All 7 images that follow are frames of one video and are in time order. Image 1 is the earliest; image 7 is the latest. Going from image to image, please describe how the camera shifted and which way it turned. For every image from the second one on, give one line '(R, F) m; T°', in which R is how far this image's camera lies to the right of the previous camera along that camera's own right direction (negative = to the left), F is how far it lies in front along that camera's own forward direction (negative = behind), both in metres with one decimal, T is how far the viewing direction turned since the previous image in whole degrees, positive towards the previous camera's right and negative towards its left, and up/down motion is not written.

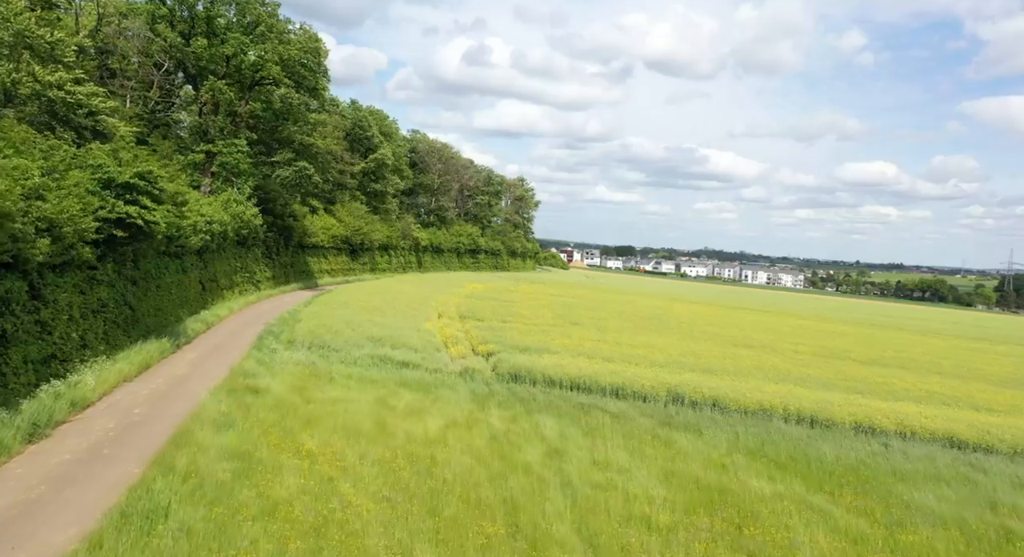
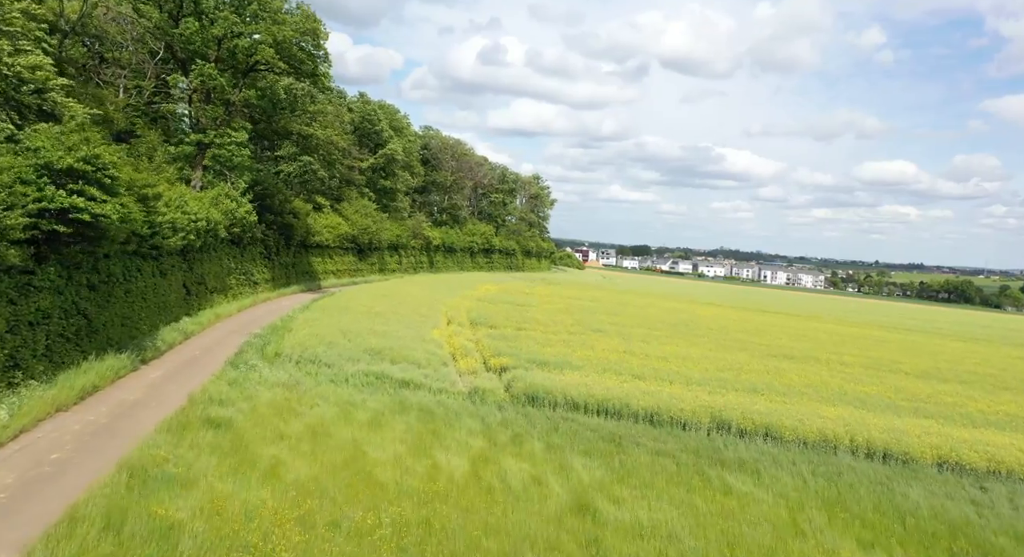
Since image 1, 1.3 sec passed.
(-0.1, +3.1) m; -1°
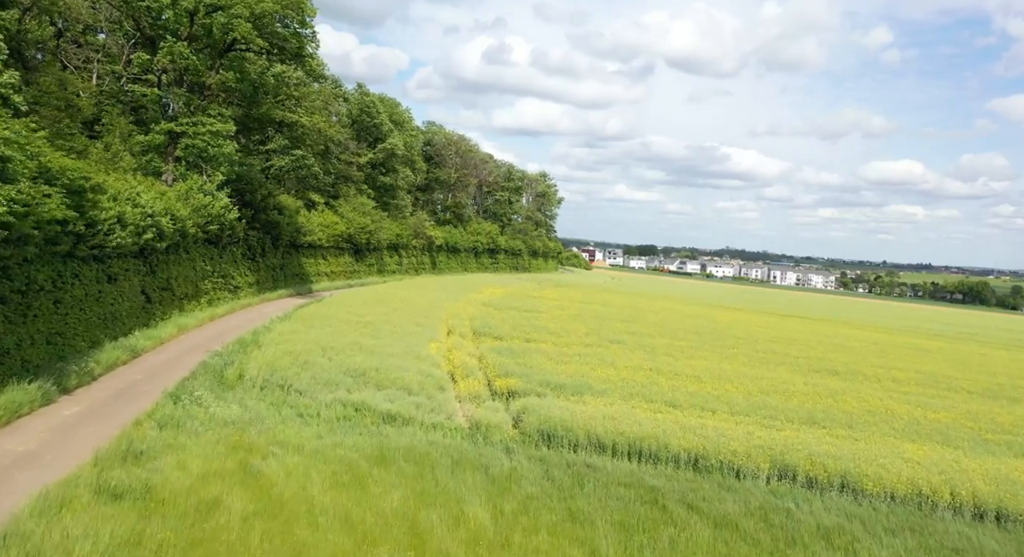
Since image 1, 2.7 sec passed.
(-0.1, +3.7) m; 0°
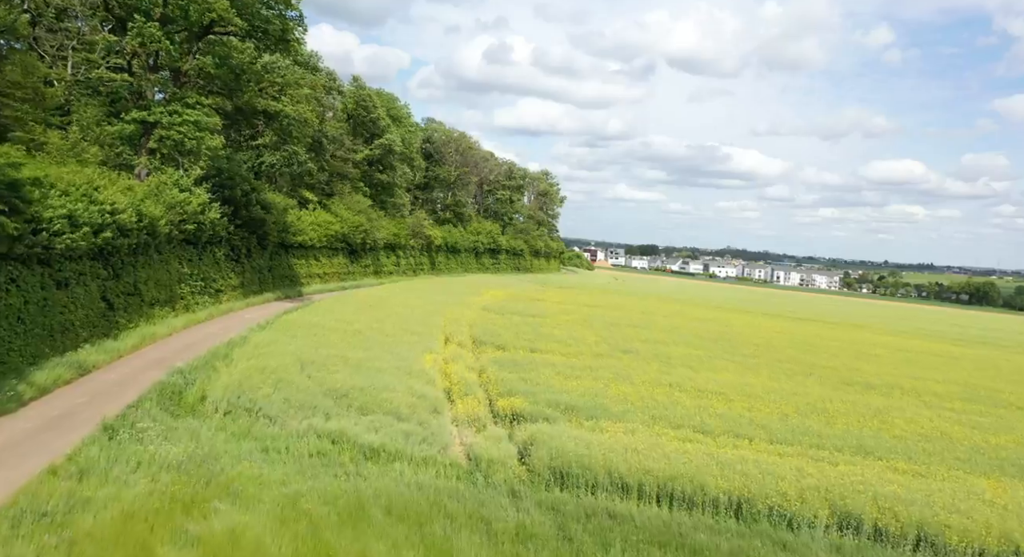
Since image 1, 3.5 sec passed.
(-0.1, +2.5) m; 0°
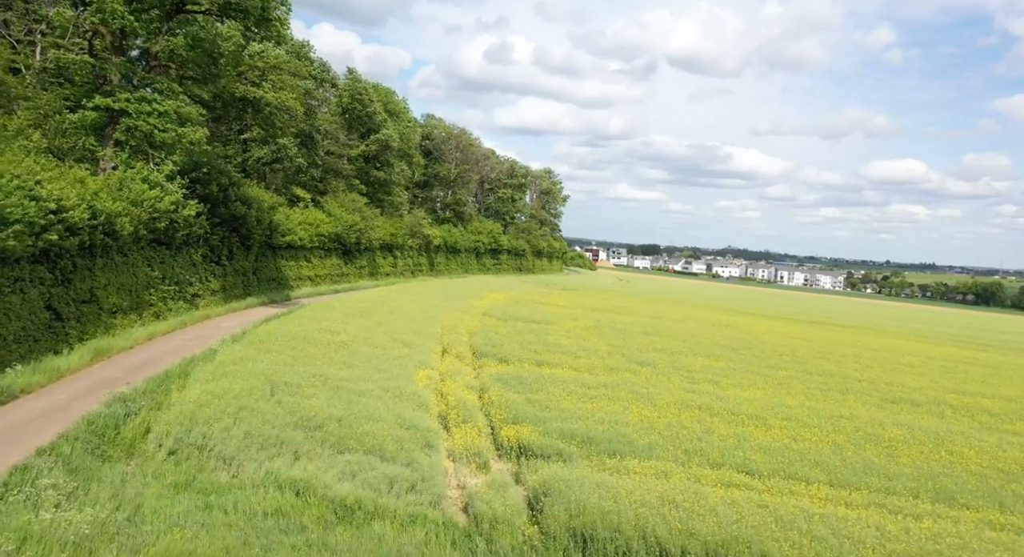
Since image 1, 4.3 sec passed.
(-0.1, +2.7) m; 0°
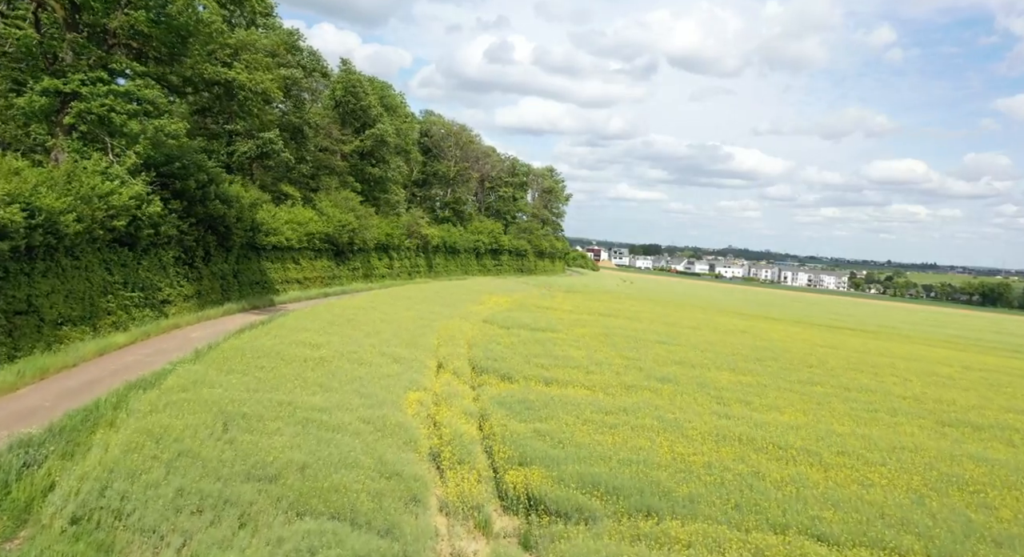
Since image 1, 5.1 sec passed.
(-0.1, +2.9) m; 0°
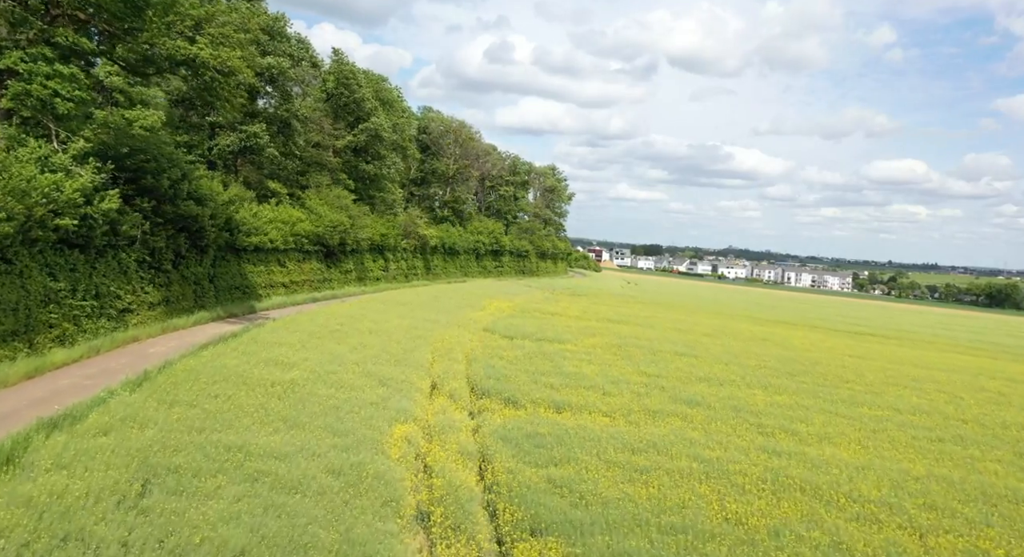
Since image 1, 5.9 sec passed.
(-0.1, +3.0) m; 0°
